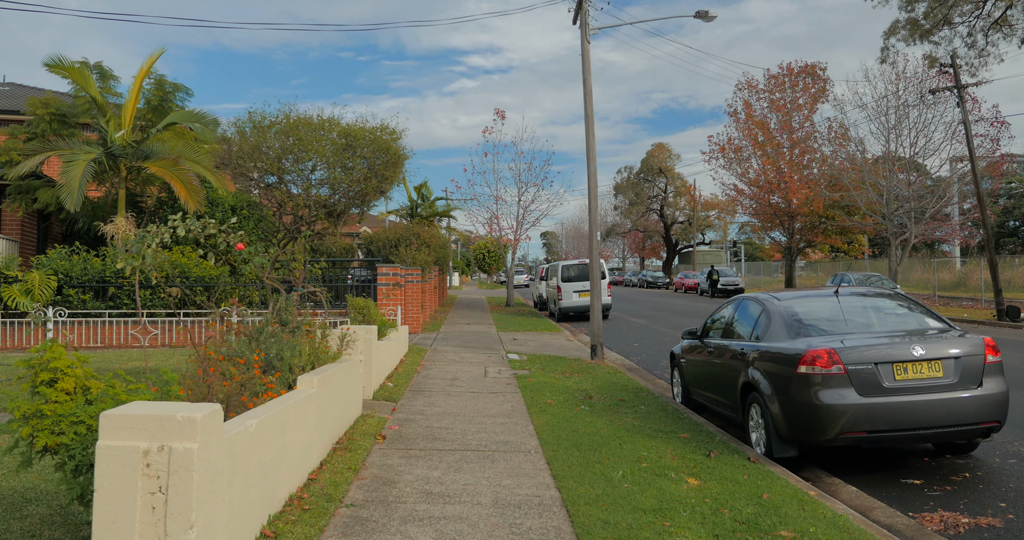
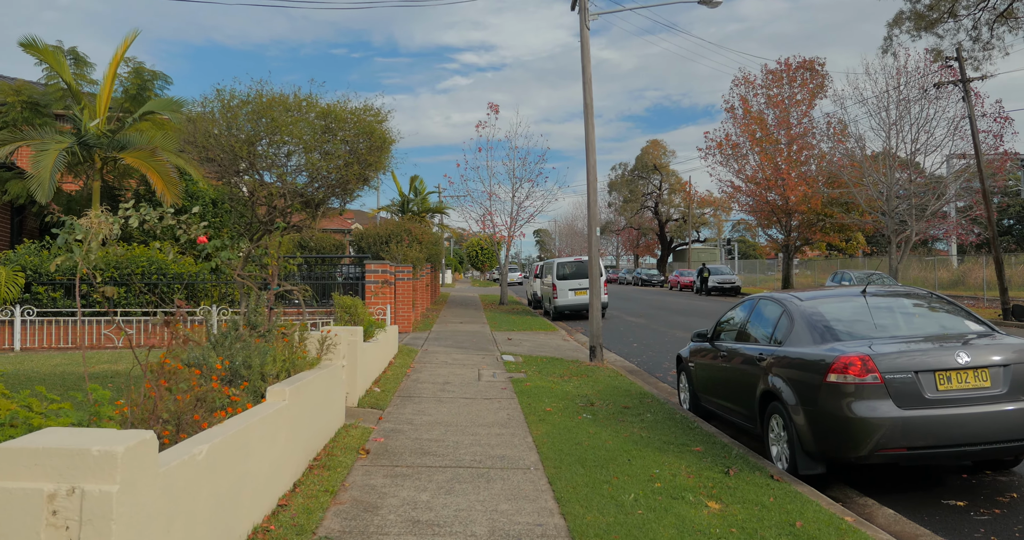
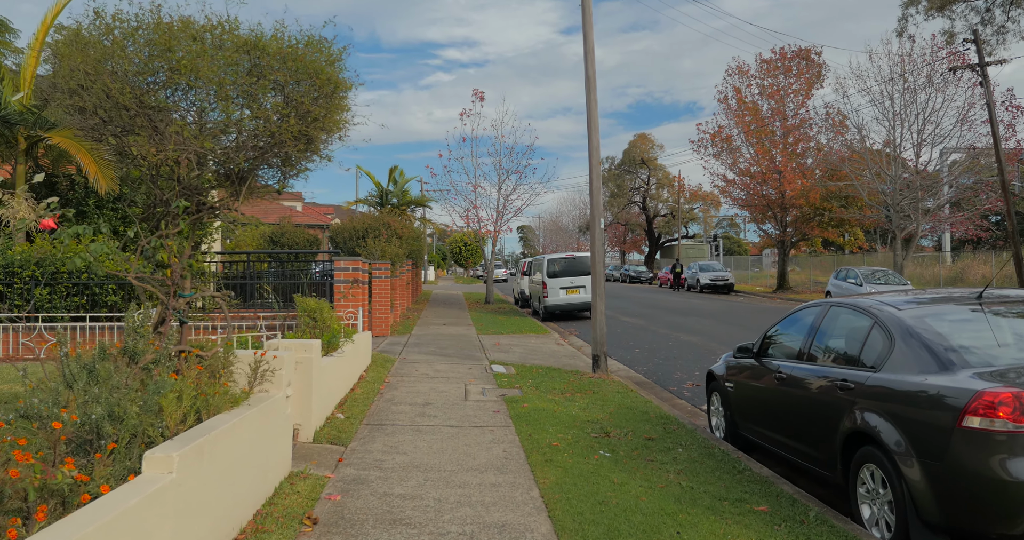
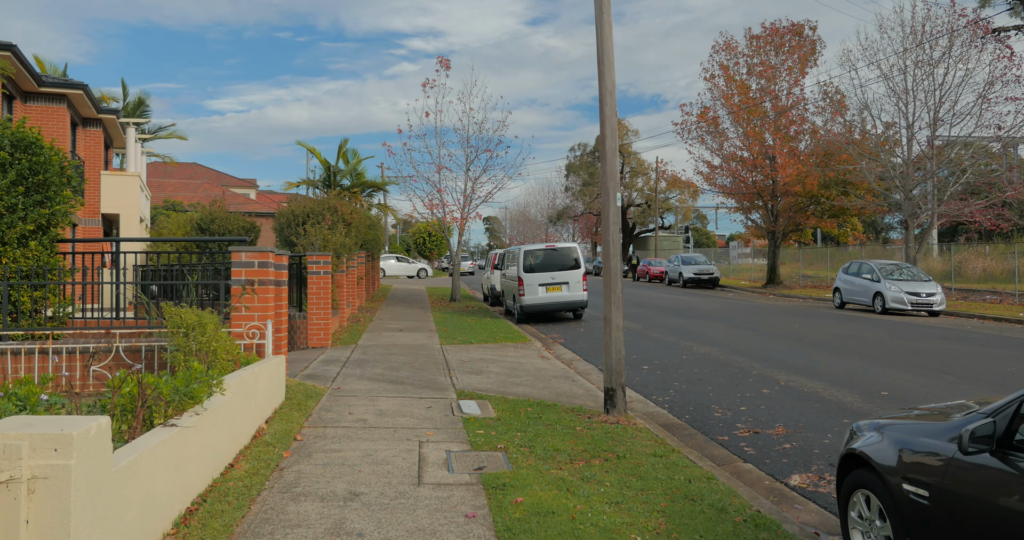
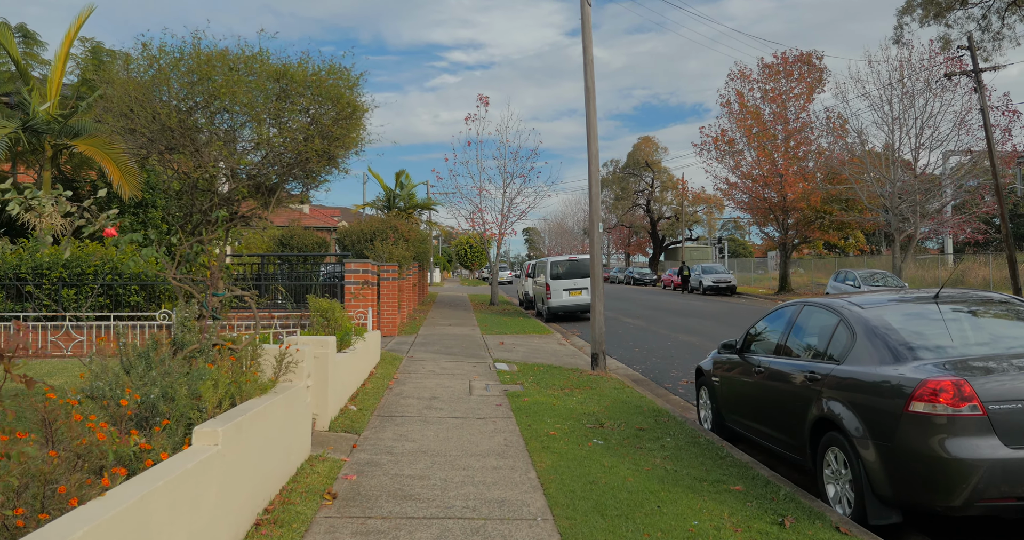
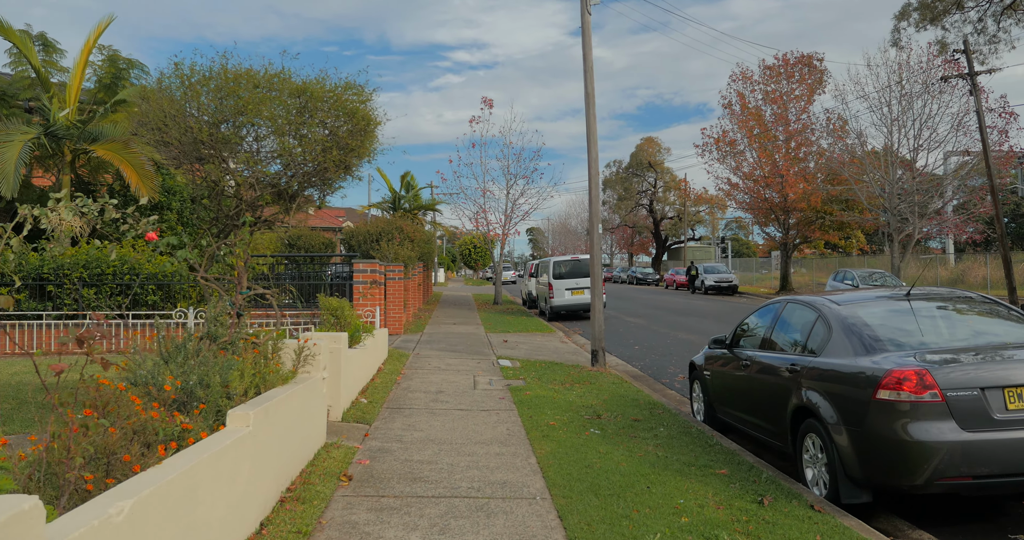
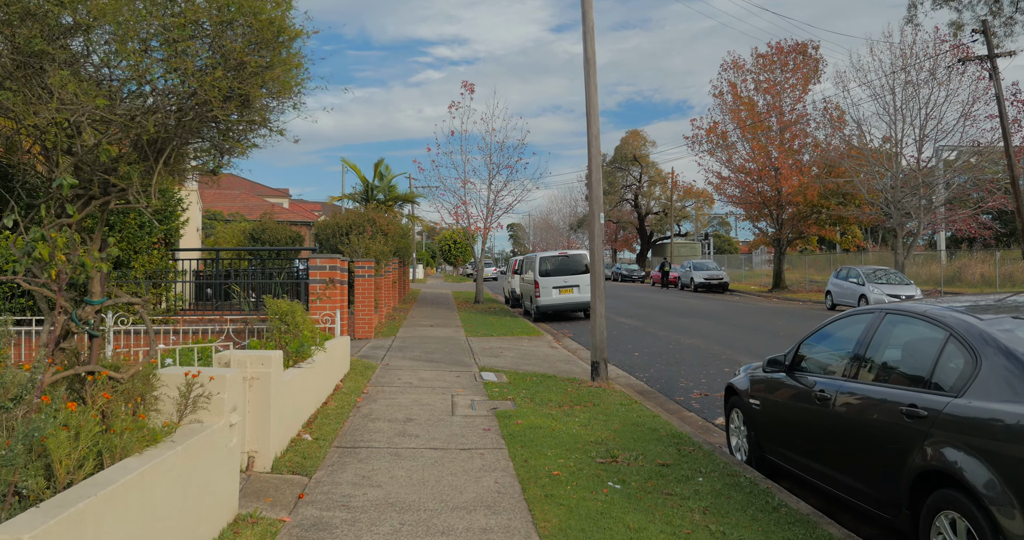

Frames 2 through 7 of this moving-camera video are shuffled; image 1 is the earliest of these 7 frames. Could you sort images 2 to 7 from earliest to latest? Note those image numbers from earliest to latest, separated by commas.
2, 6, 5, 3, 7, 4
